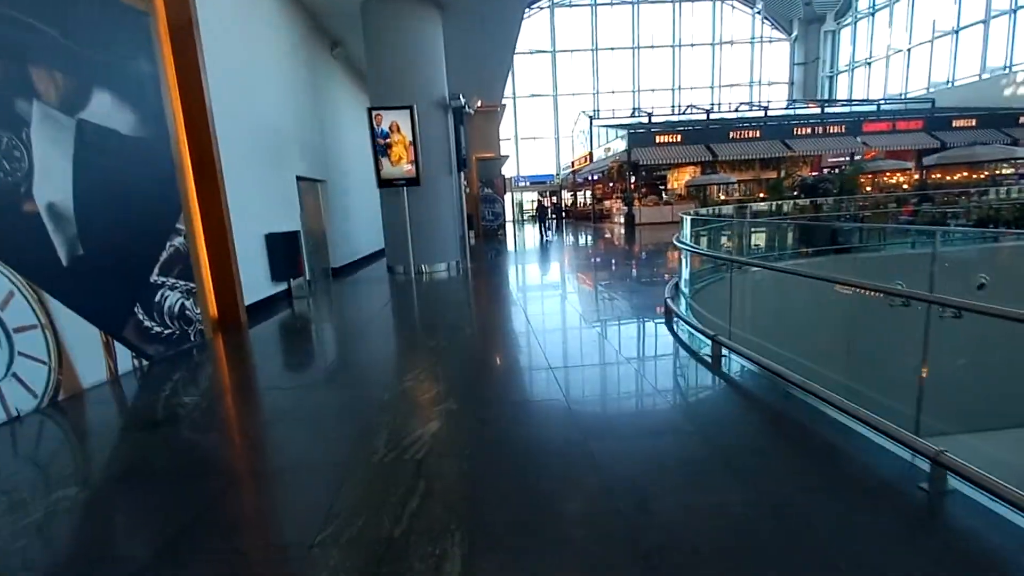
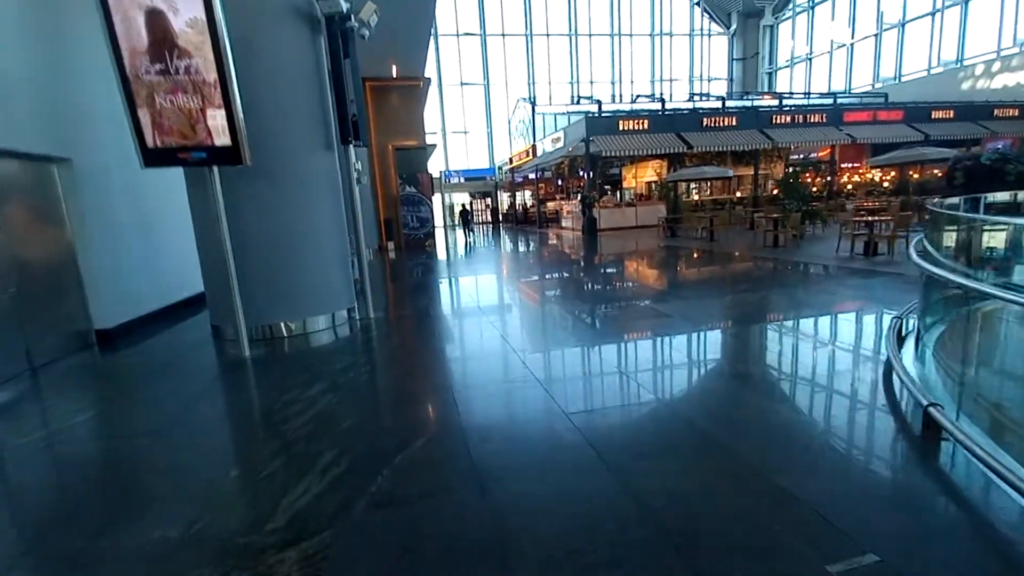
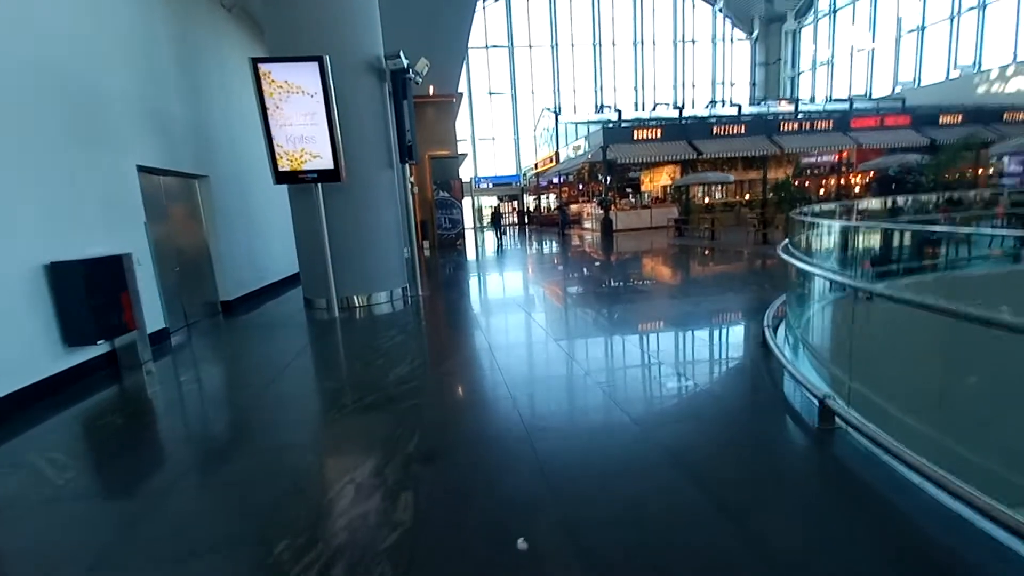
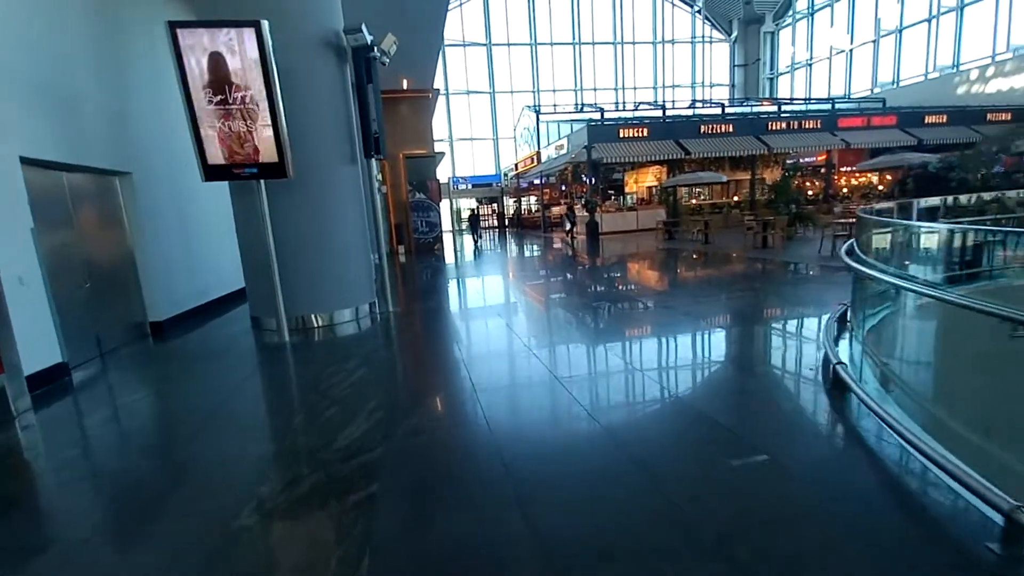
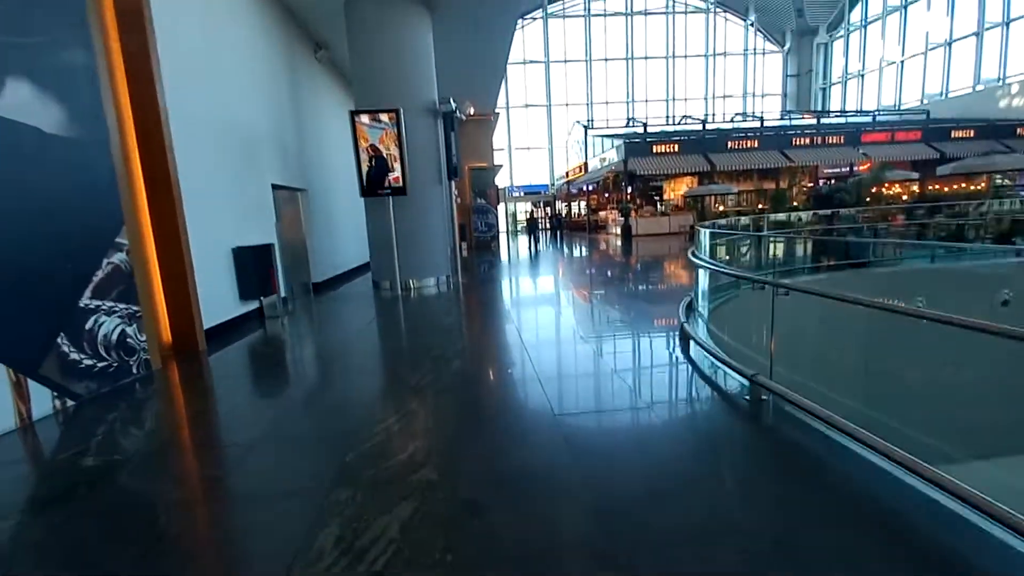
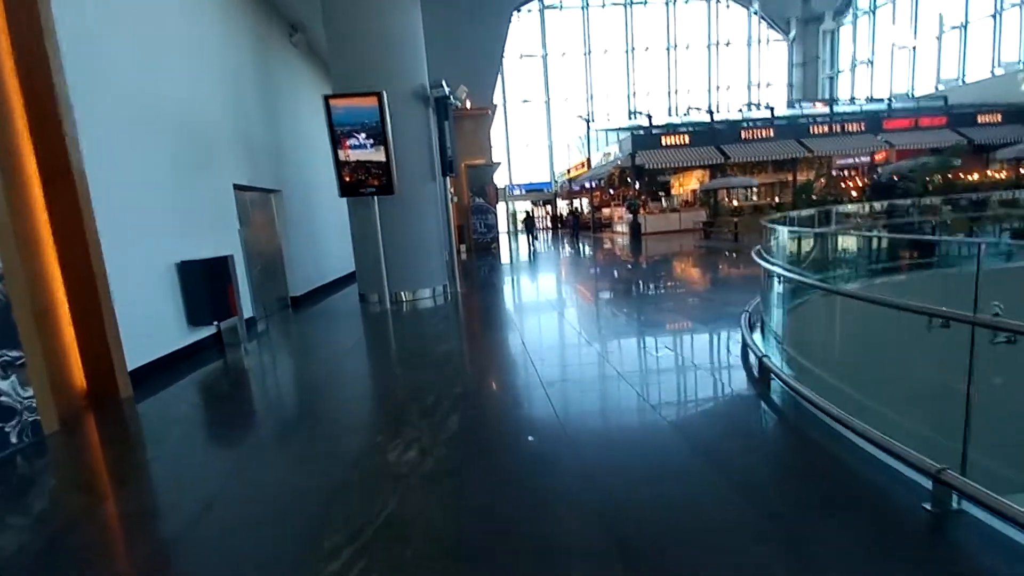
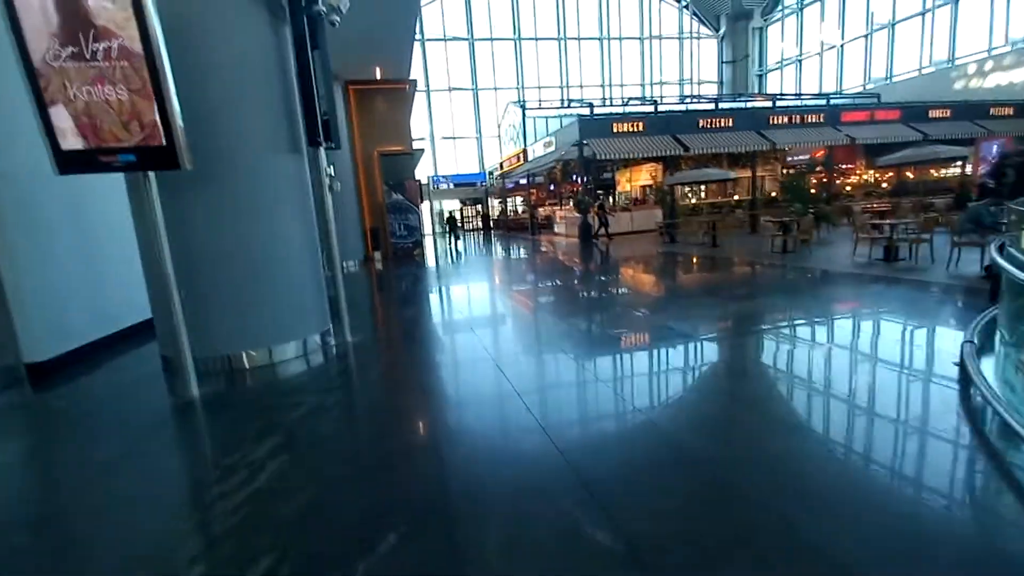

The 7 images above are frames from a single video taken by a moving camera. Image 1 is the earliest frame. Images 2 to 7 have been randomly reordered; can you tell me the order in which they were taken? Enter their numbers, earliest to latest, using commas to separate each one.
5, 6, 3, 4, 2, 7
